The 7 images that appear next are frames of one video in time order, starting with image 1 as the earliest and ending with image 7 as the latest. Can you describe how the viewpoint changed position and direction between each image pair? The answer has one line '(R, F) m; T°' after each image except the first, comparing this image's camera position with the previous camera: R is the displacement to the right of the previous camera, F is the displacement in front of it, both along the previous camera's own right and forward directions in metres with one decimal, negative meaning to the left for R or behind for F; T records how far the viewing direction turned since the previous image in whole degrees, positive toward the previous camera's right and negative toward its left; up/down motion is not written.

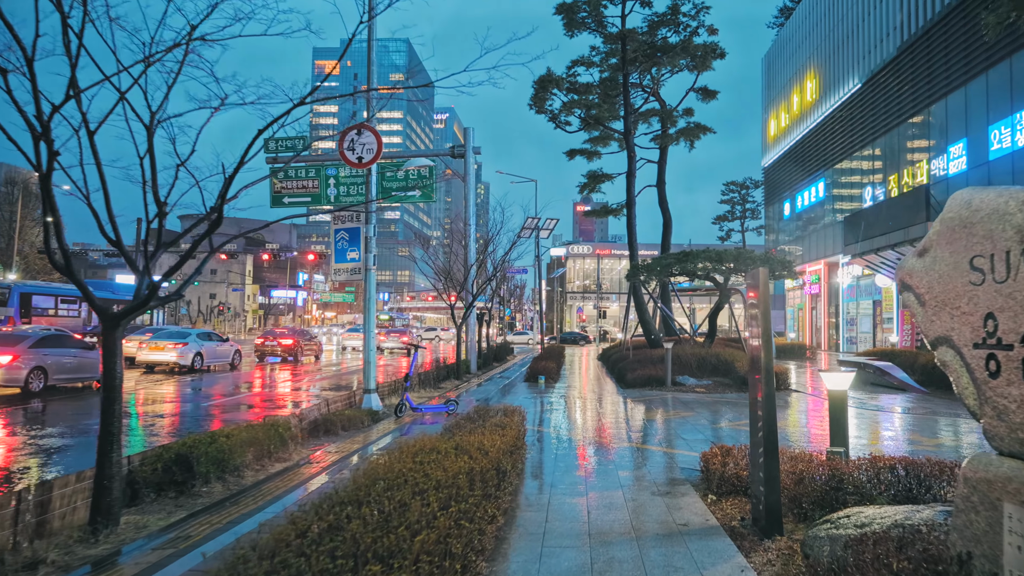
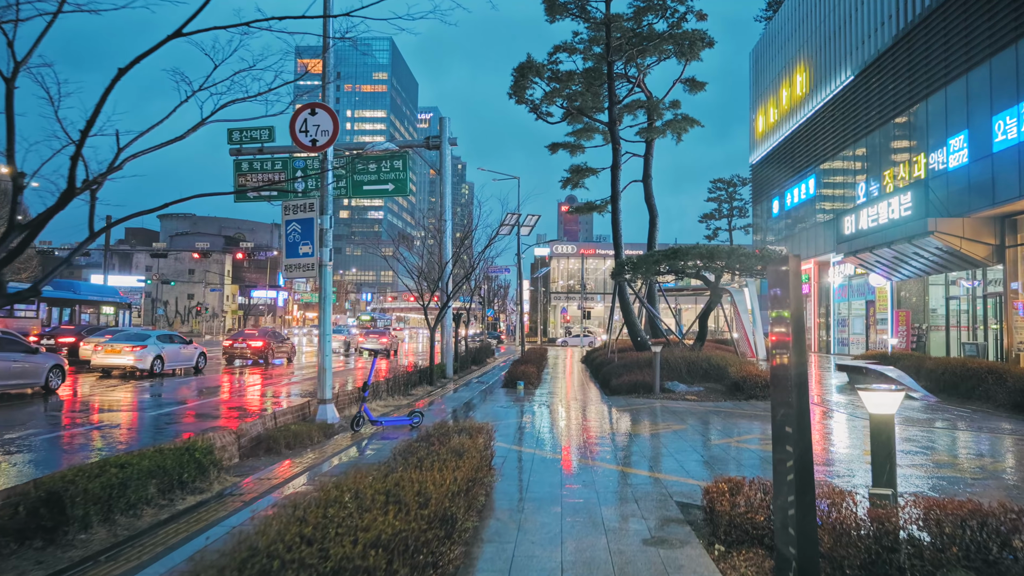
(+0.2, +1.0) m; +1°
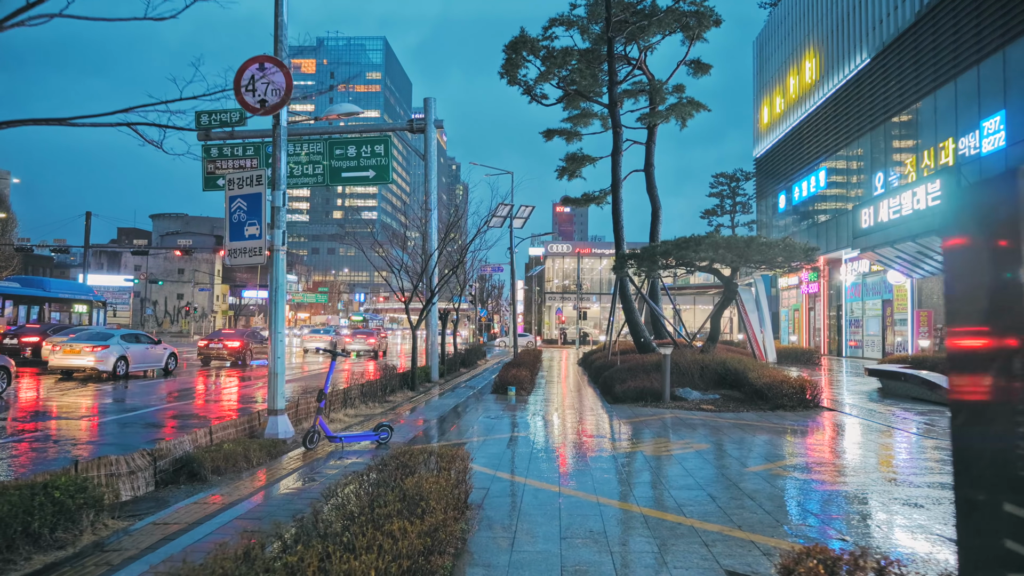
(+0.1, +1.5) m; 0°
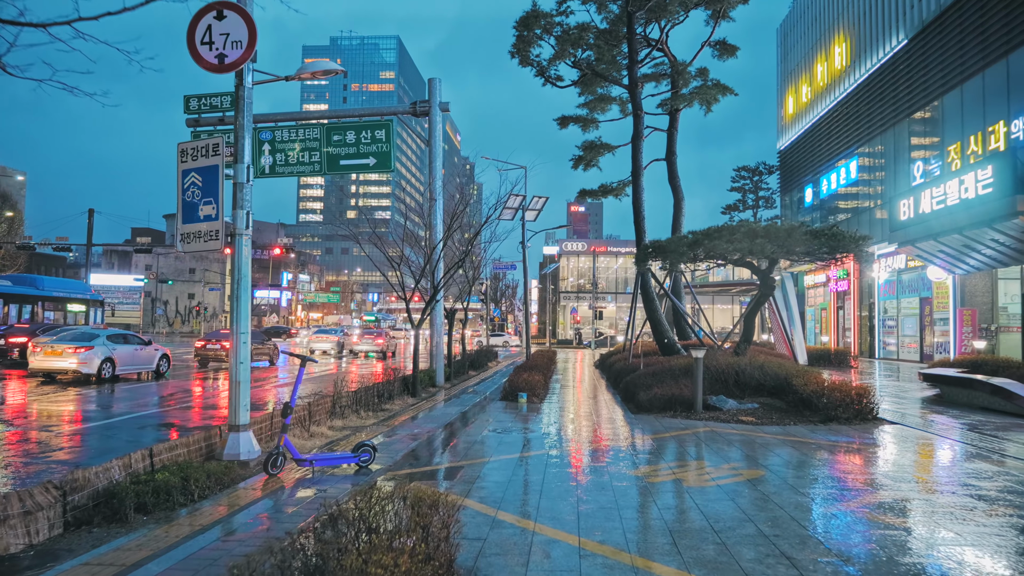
(+0.1, +1.3) m; -1°
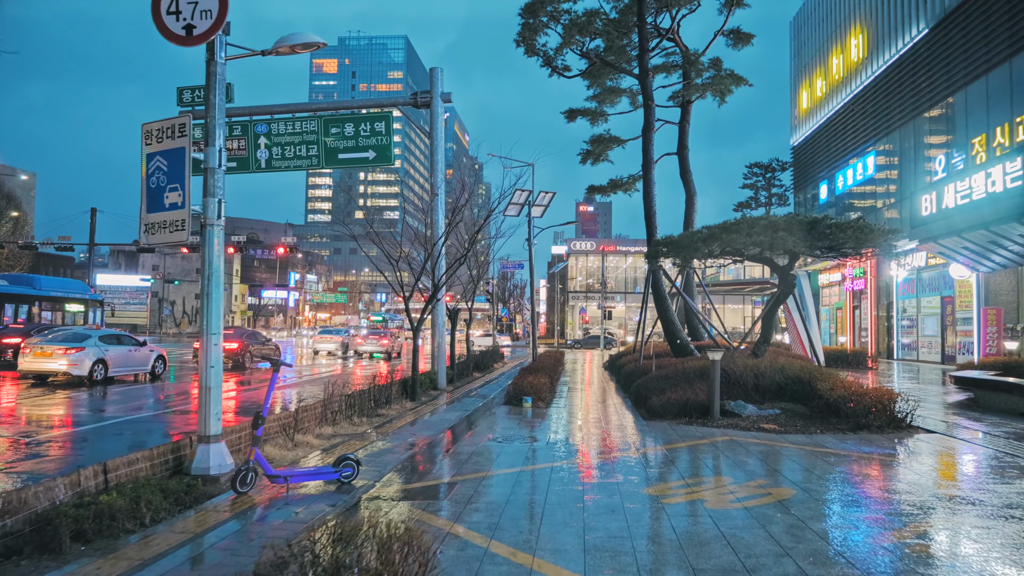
(+0.1, +0.7) m; -1°
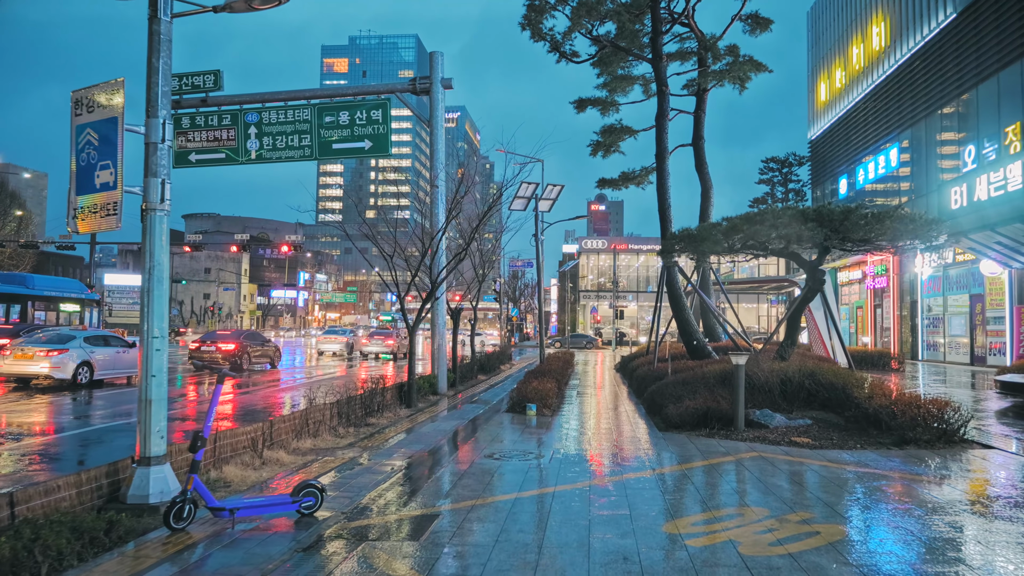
(+0.1, +0.9) m; -1°
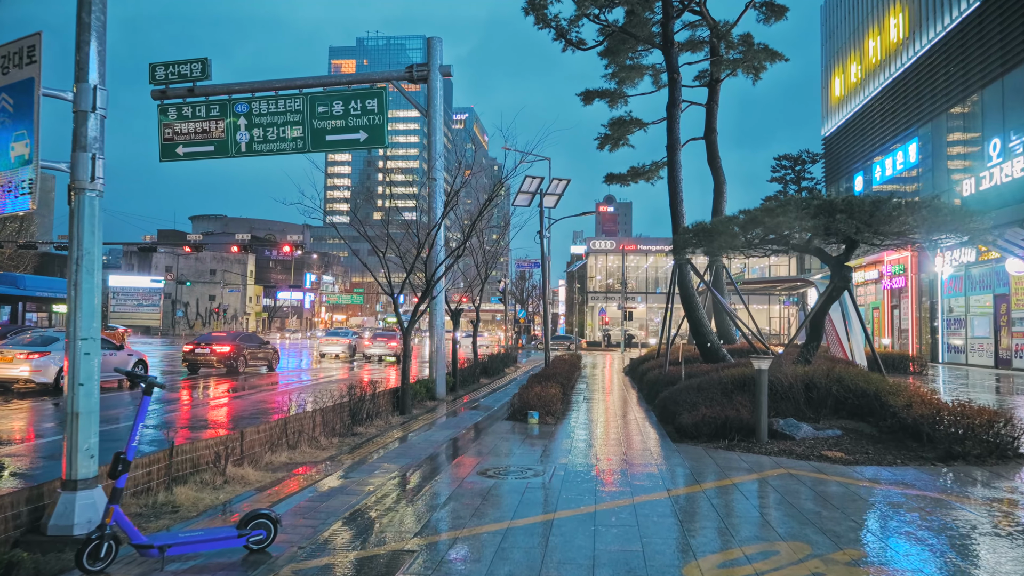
(+0.1, +0.8) m; -1°
